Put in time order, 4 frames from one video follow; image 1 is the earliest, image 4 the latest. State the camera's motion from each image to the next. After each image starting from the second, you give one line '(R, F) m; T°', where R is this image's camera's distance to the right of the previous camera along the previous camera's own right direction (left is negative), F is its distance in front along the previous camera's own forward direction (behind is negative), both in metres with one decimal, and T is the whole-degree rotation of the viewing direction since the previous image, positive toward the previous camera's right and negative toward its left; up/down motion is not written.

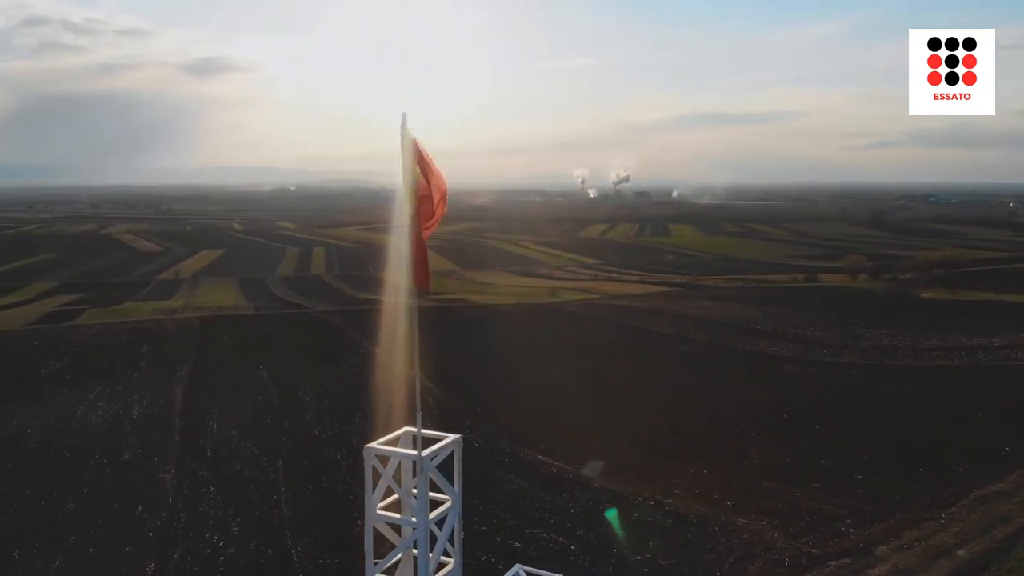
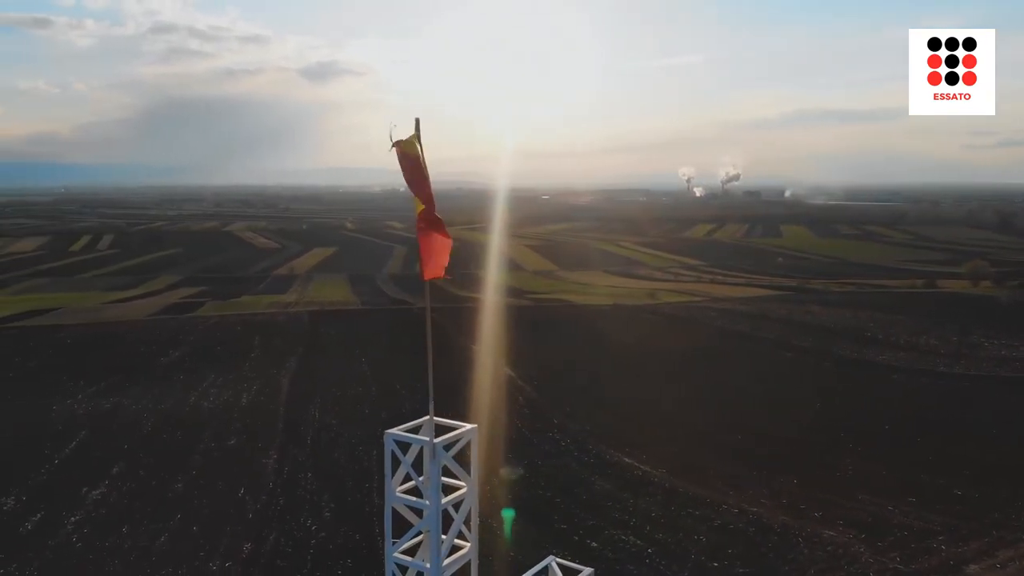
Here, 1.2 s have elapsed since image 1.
(+0.3, -0.1) m; -7°
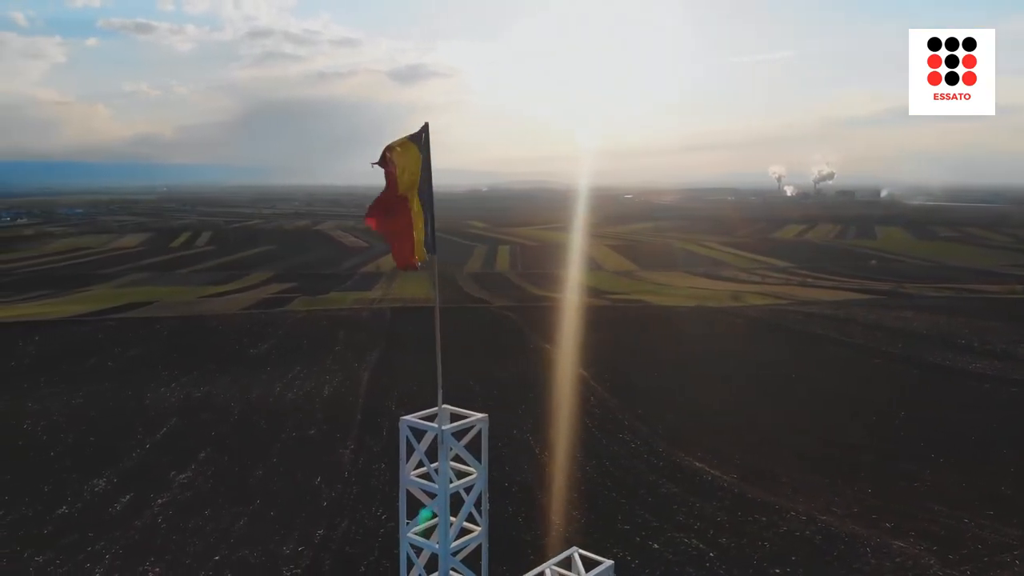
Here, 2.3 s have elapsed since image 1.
(+0.3, -0.1) m; -6°
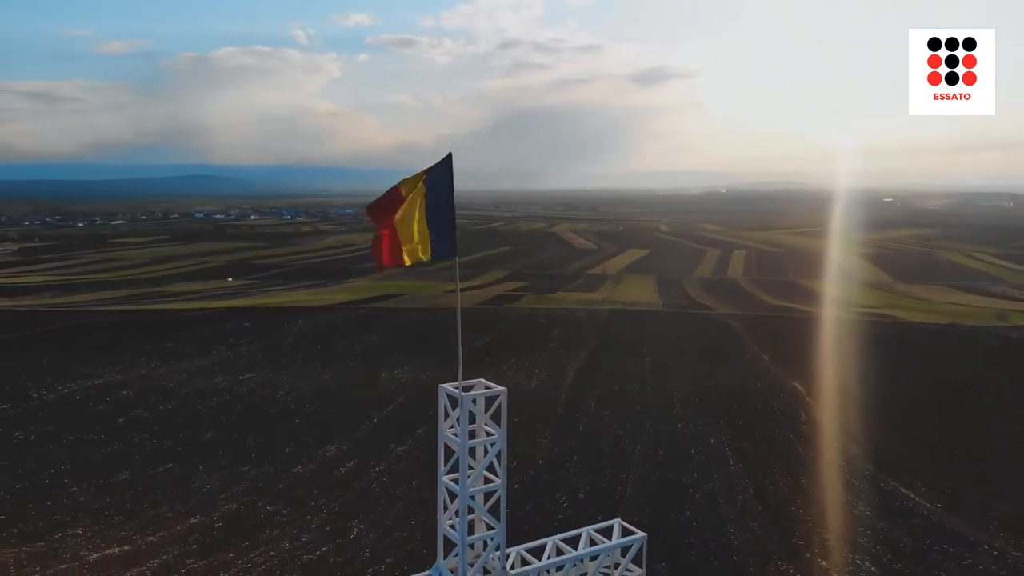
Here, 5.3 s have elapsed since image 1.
(+0.9, -0.4) m; -16°
